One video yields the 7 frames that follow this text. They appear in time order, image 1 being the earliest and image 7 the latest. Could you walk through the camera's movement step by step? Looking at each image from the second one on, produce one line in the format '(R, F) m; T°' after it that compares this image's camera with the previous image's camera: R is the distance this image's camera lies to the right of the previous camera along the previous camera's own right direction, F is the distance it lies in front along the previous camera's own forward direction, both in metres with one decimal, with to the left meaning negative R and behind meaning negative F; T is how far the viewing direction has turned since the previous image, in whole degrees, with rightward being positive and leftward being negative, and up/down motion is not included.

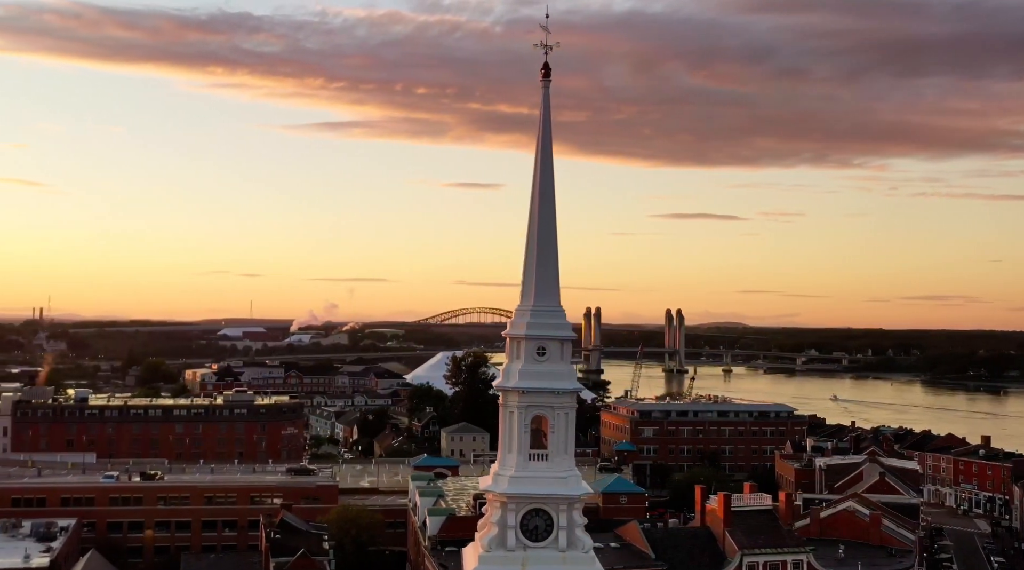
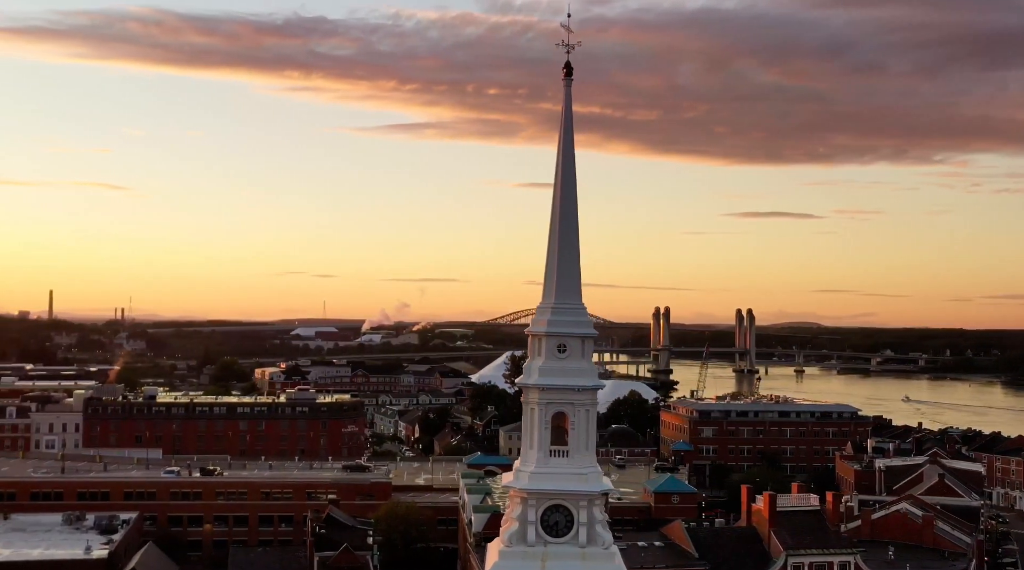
(+0.9, -0.2) m; -4°
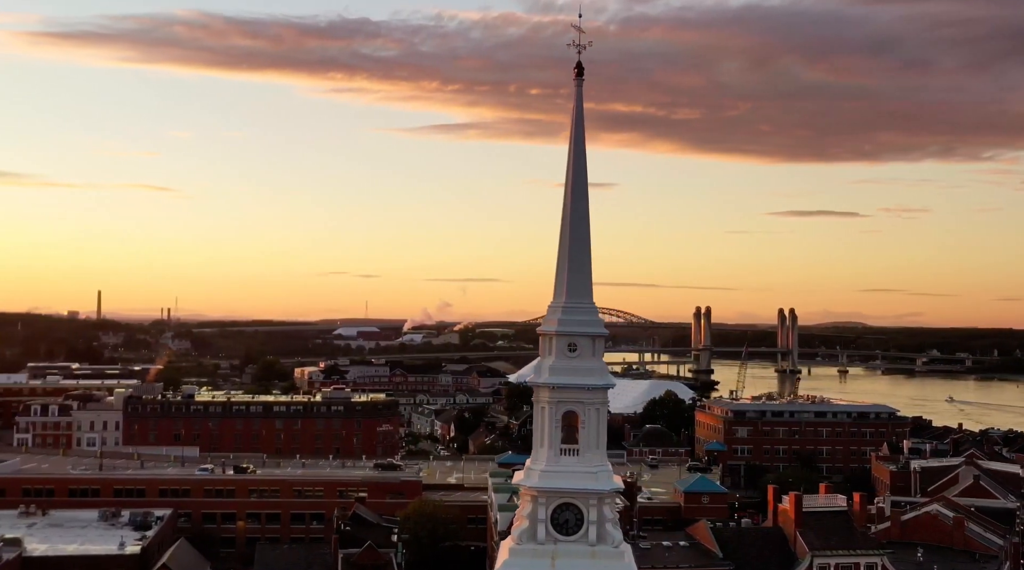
(+0.6, -0.1) m; -2°
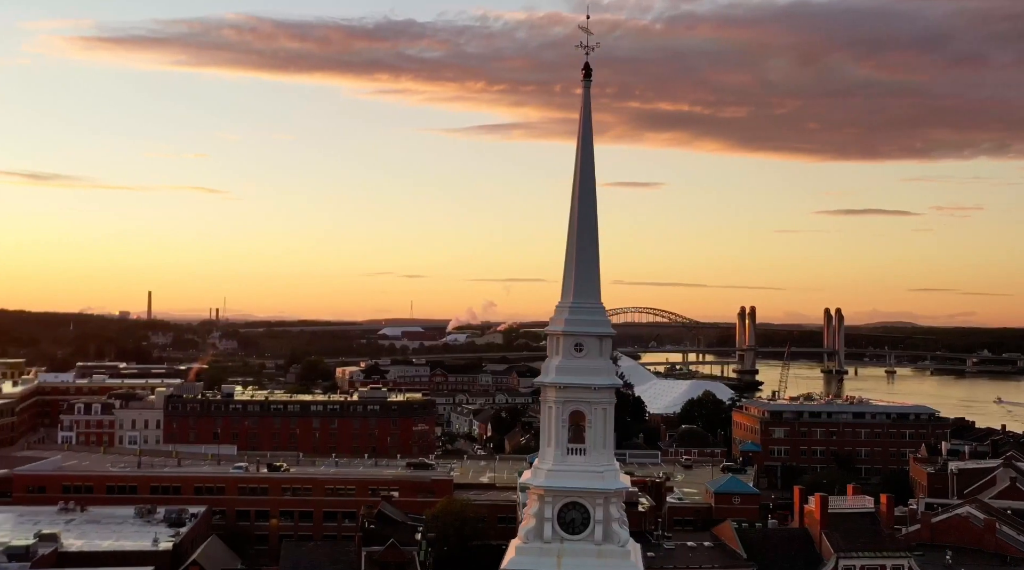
(+0.7, -0.2) m; -2°
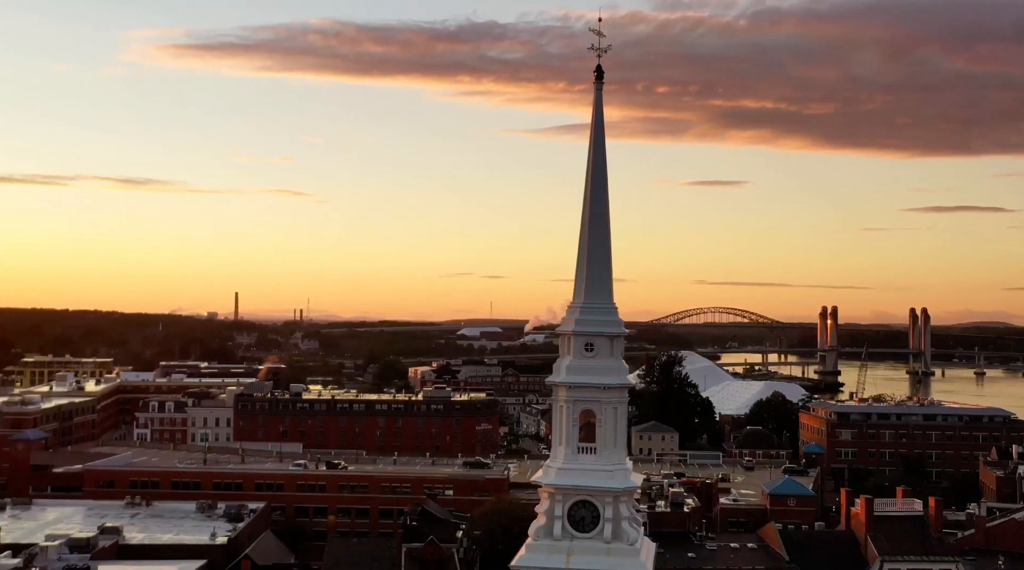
(+1.3, -0.2) m; -4°
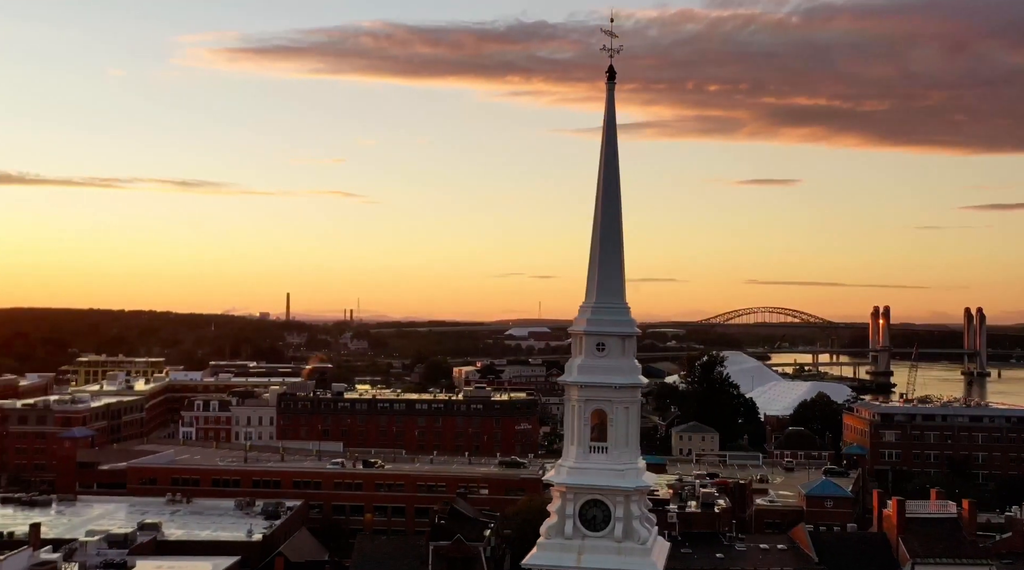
(+0.7, -0.1) m; -3°
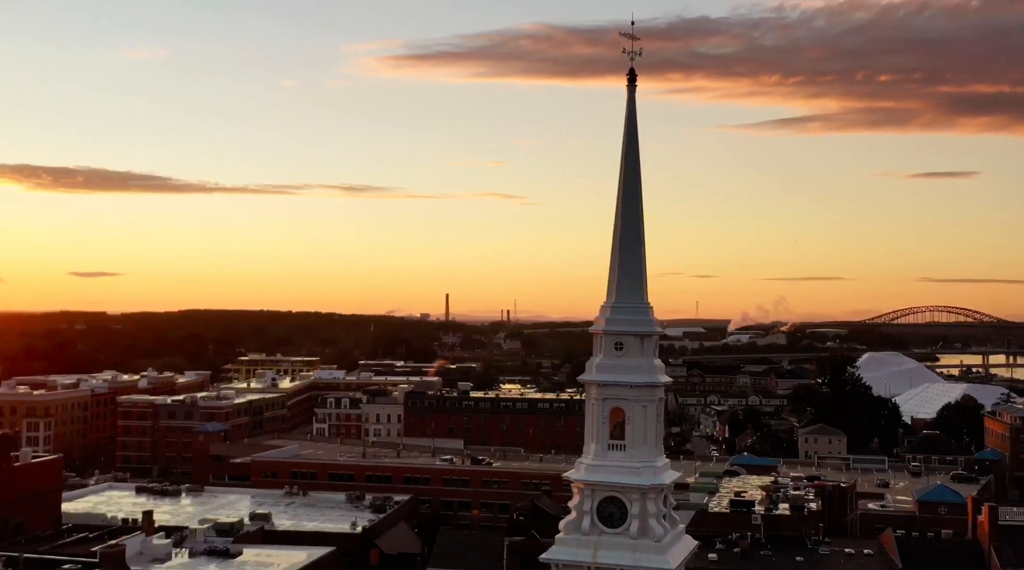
(+2.7, -0.3) m; -8°
